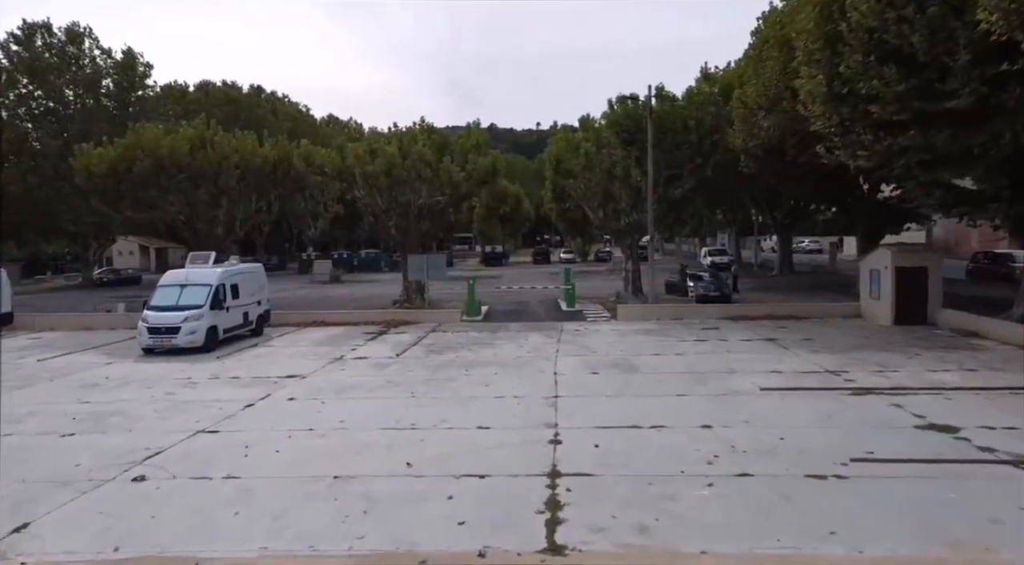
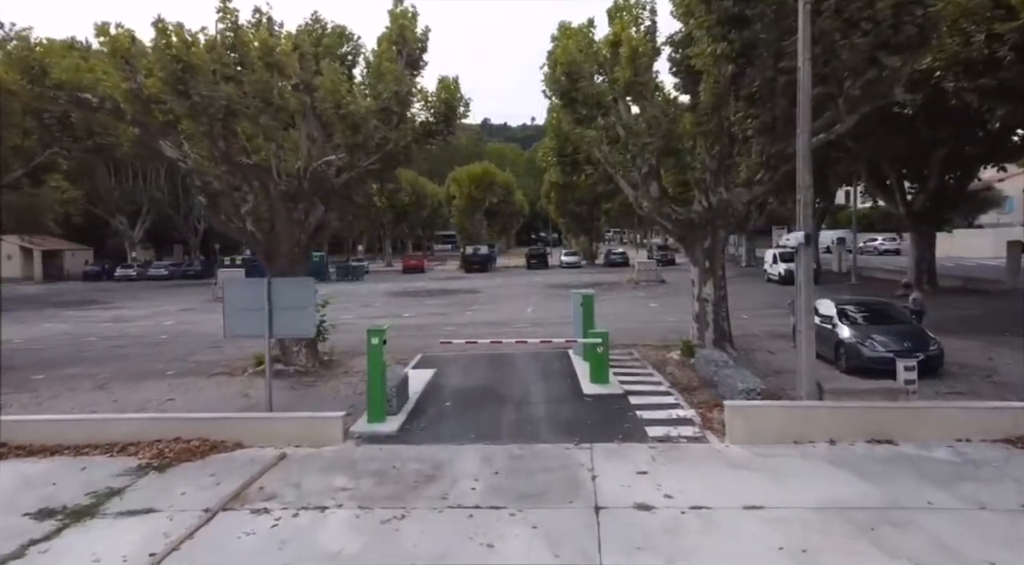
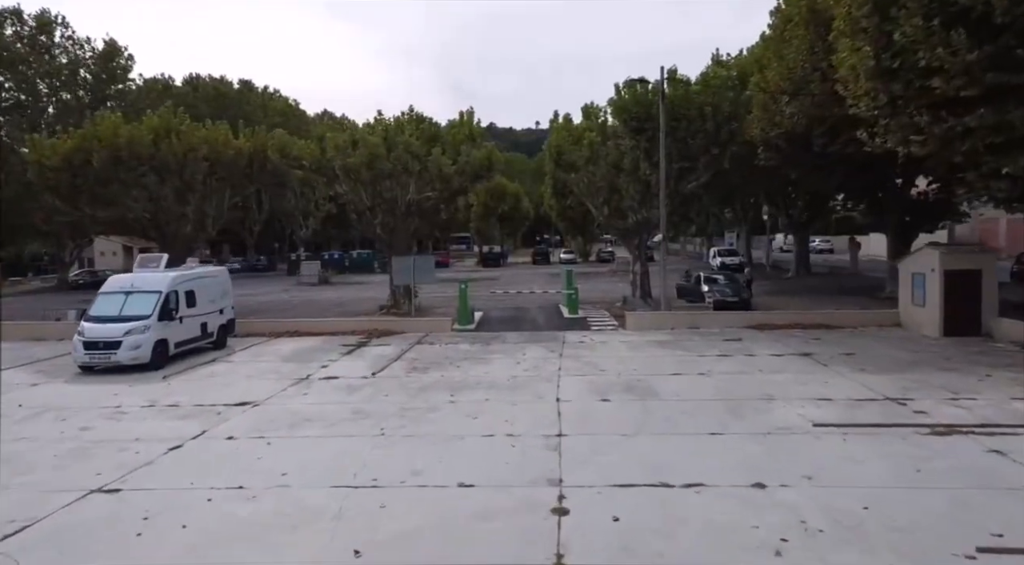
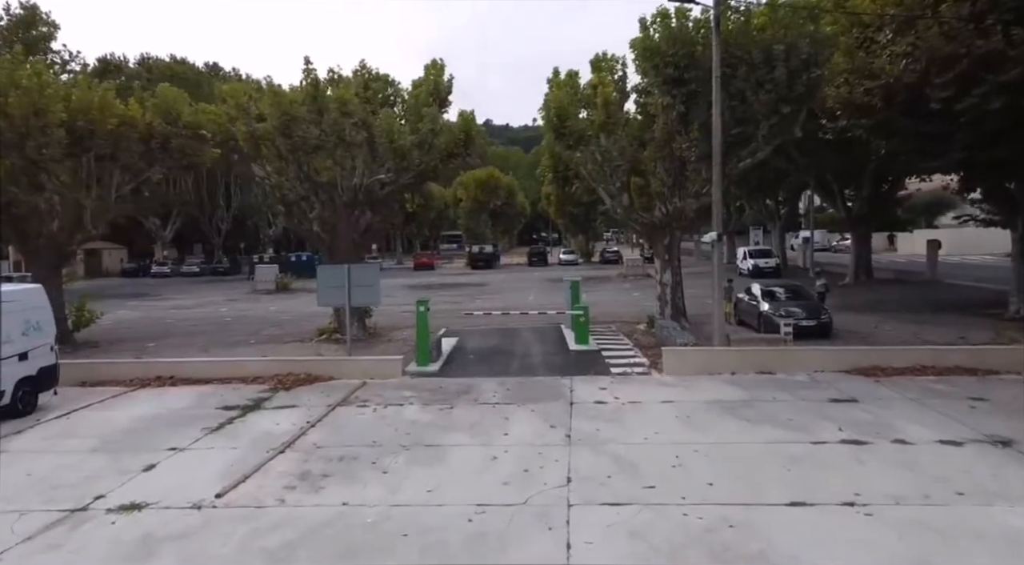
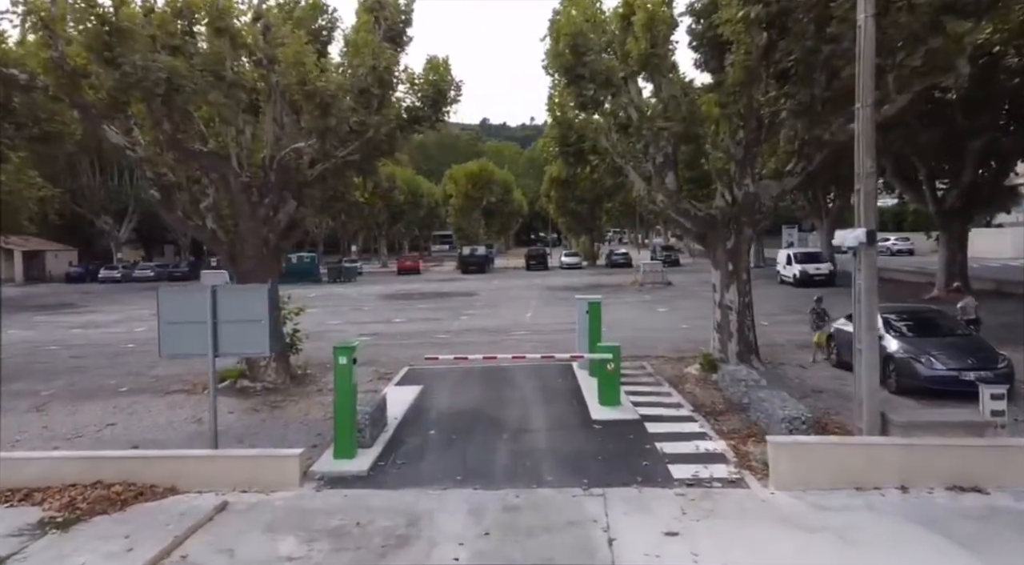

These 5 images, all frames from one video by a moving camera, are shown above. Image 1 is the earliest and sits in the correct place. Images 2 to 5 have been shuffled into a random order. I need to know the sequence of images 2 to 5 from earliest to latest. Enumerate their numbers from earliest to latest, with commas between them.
3, 4, 2, 5
